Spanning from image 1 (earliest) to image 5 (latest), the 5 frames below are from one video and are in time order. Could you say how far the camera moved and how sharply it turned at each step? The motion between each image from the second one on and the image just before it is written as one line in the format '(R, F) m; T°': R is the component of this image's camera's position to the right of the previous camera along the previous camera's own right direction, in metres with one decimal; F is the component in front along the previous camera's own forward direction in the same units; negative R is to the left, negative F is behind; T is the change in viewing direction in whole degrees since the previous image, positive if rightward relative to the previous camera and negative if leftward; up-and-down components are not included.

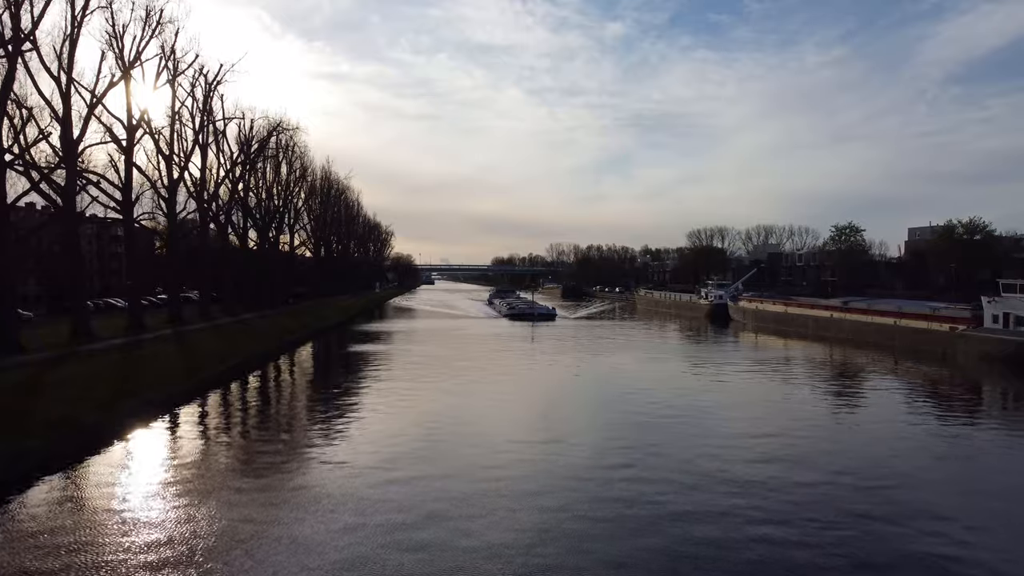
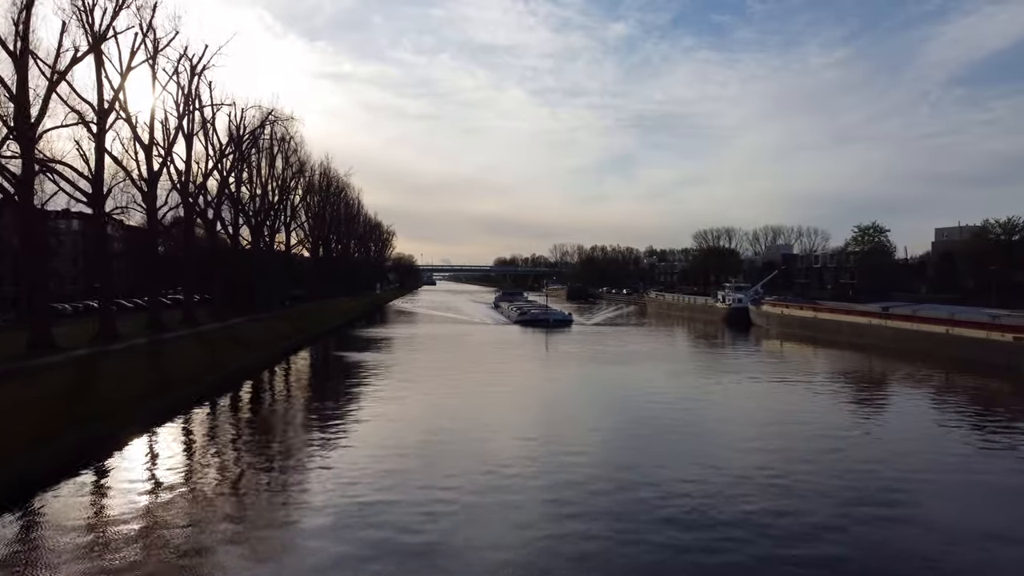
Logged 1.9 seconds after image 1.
(-0.2, +1.4) m; 0°
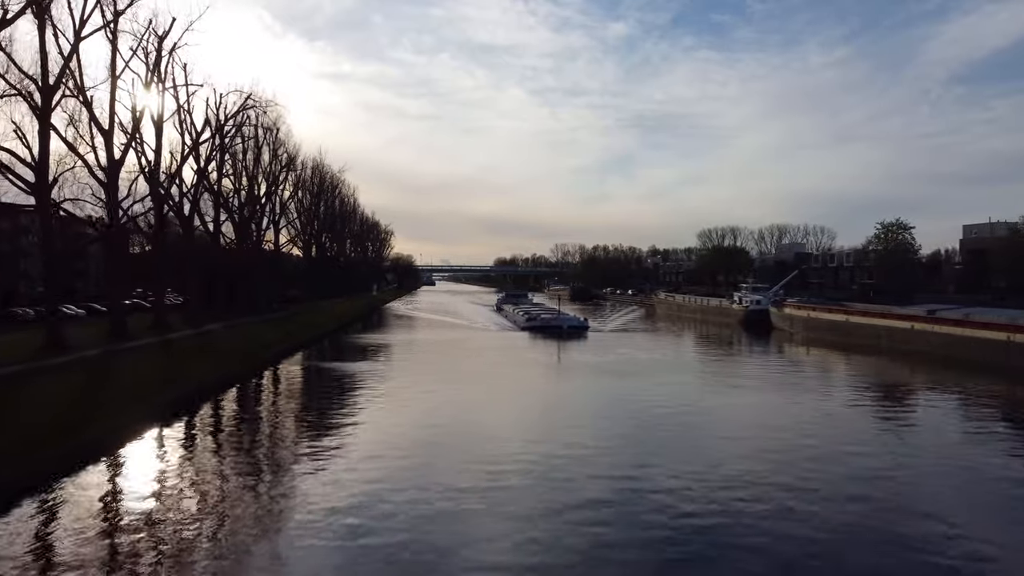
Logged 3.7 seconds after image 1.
(-0.1, +1.6) m; 0°
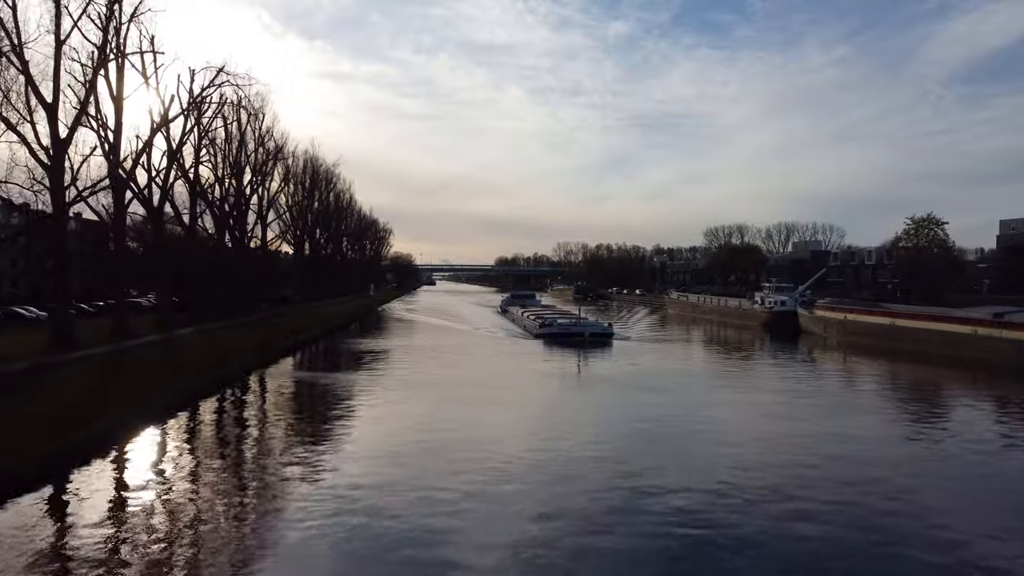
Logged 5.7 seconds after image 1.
(-0.2, +1.8) m; 0°
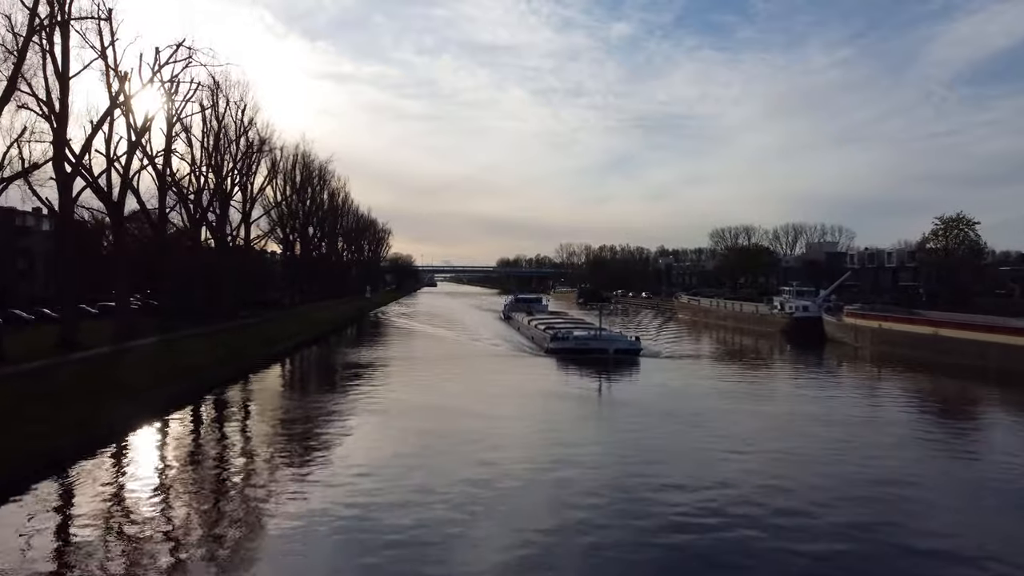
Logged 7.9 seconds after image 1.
(0.0, +1.6) m; 0°
